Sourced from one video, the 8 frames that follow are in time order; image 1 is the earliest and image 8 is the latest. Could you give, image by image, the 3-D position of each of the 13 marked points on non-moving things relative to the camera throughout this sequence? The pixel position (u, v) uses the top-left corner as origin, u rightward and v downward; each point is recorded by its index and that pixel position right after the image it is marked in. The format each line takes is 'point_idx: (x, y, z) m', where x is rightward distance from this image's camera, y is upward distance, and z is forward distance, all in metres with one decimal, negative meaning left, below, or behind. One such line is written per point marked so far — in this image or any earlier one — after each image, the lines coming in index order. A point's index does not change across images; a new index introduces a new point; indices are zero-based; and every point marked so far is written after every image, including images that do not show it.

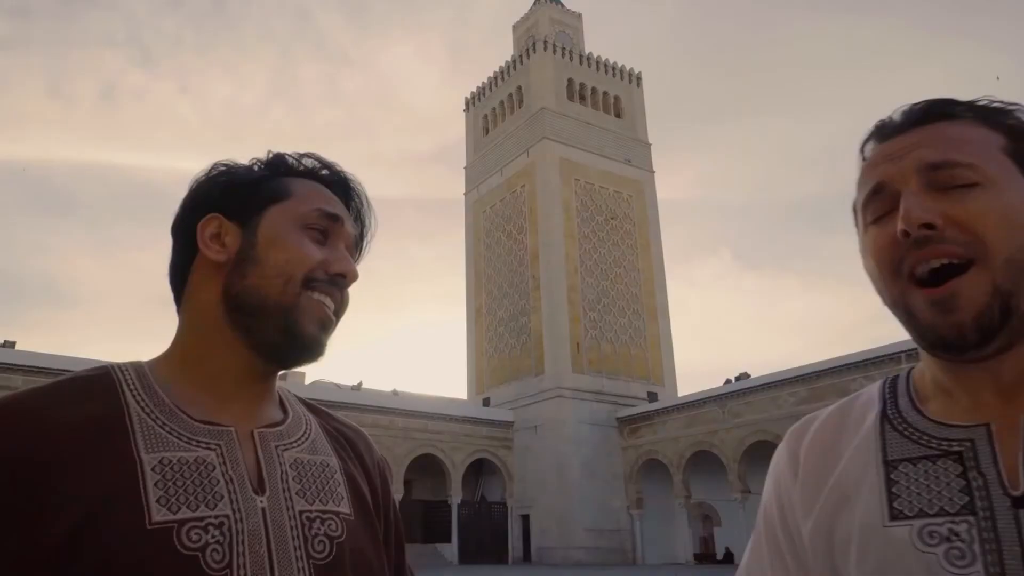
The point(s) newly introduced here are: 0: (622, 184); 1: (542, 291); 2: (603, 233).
0: (+1.9, +1.8, +14.1) m
1: (+0.5, -0.1, +12.1) m
2: (+1.5, +0.9, +13.4) m
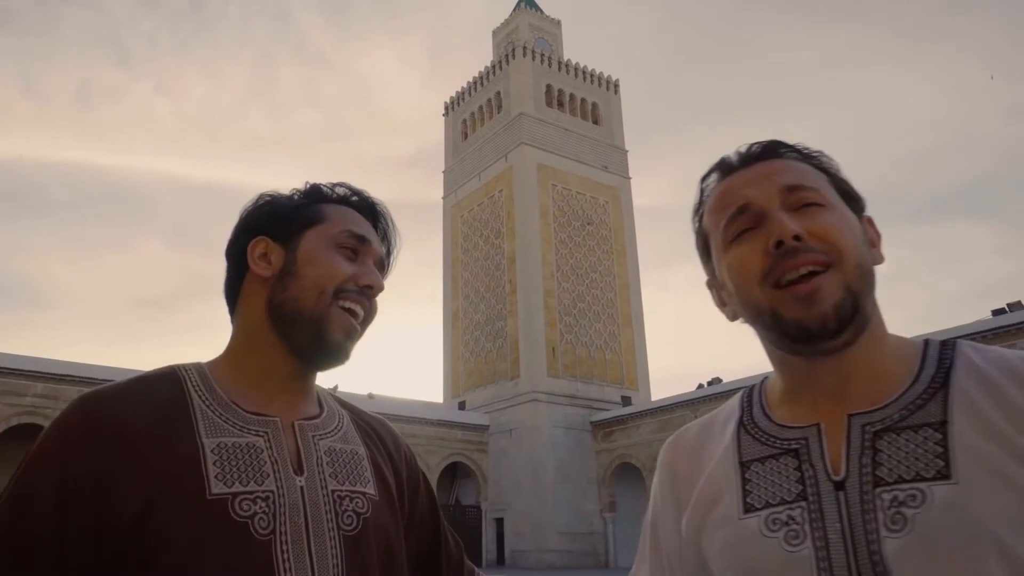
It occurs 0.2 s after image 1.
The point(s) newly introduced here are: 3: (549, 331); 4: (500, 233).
0: (+1.5, +1.7, +14.3) m
1: (+0.1, -0.1, +12.2) m
2: (+1.1, +0.8, +13.5) m
3: (+0.6, -0.6, +12.1) m
4: (-0.2, +0.9, +13.4) m
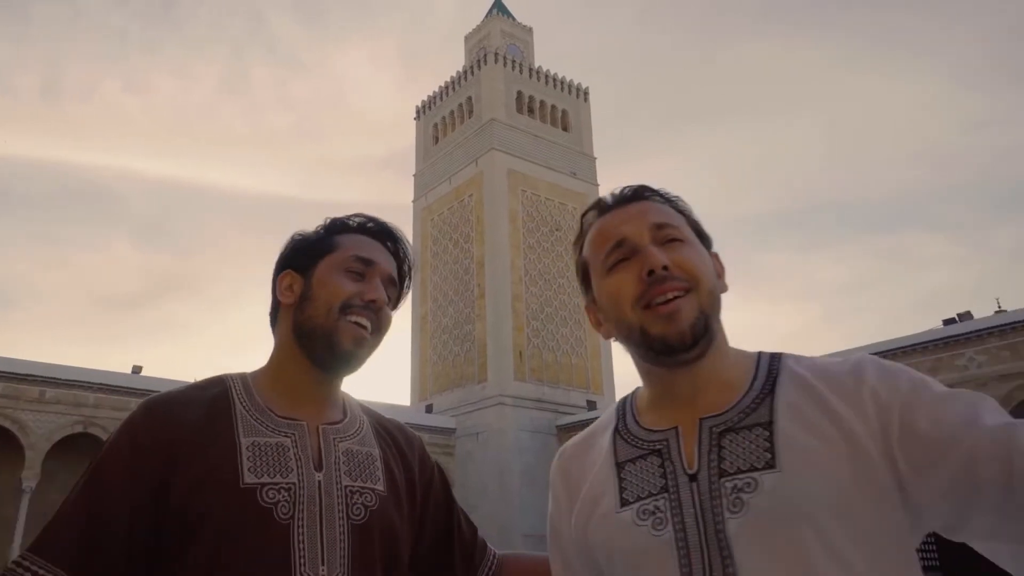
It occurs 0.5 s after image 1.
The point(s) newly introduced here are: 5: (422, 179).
0: (+1.0, +1.6, +14.4) m
1: (-0.4, -0.2, +12.3) m
2: (+0.6, +0.8, +13.6) m
3: (+0.1, -0.7, +12.2) m
4: (-0.7, +0.8, +13.5) m
5: (-1.7, +2.1, +16.1) m
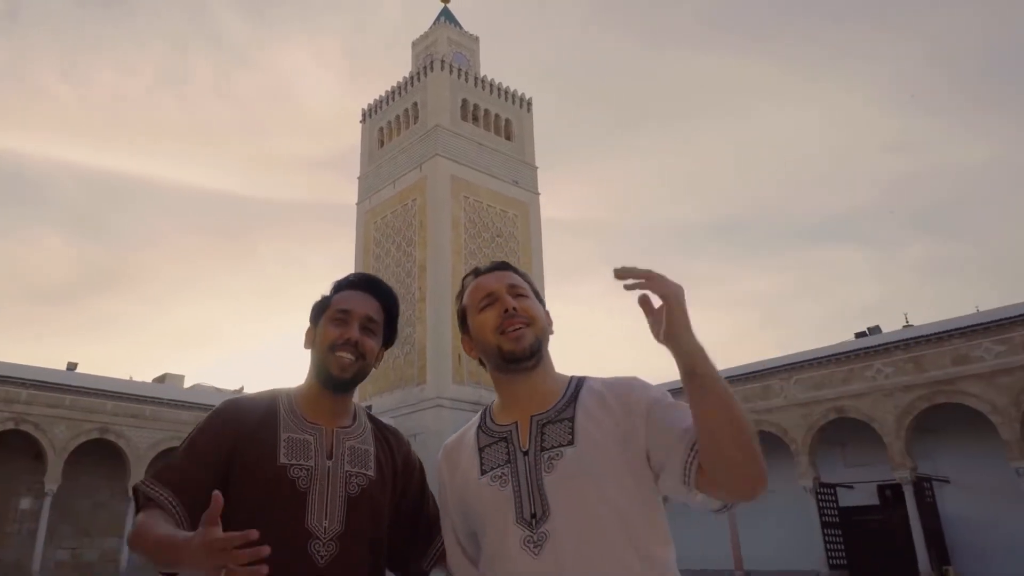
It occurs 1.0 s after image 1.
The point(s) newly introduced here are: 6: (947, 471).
0: (-0.1, +1.5, +14.8) m
1: (-1.3, -0.2, +12.5) m
2: (-0.4, +0.7, +14.0) m
3: (-0.8, -0.8, +12.4) m
4: (-1.7, +0.8, +13.7) m
5: (-2.8, +2.1, +16.2) m
6: (+4.3, -1.8, +8.1) m
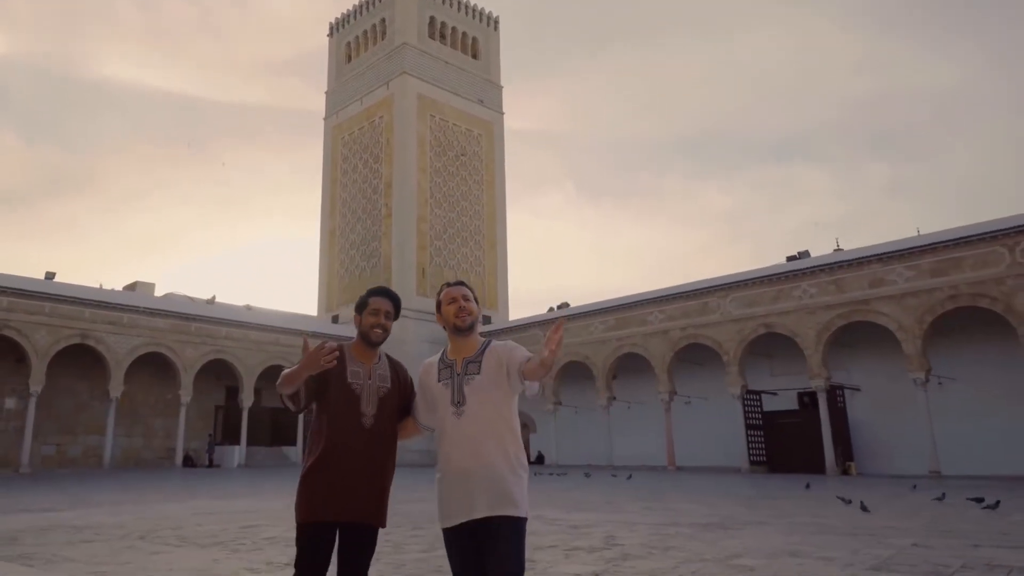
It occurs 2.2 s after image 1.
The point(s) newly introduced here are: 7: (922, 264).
0: (-0.7, +3.0, +15.2) m
1: (-1.9, +1.1, +13.1) m
2: (-1.0, +2.1, +14.4) m
3: (-1.5, +0.5, +13.1) m
4: (-2.3, +2.2, +14.1) m
5: (-3.6, +3.8, +16.4) m
6: (+3.9, -1.0, +9.1) m
7: (+4.1, +0.2, +8.0) m
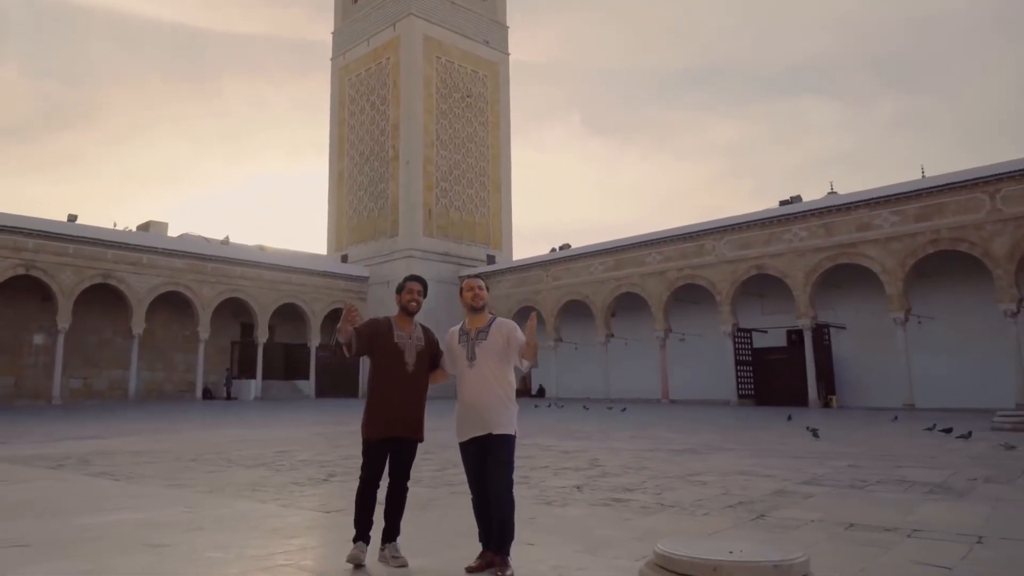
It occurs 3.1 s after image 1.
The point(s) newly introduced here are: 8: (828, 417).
0: (-0.7, +4.2, +15.3) m
1: (-1.8, +2.1, +13.4) m
2: (-1.0, +3.2, +14.7) m
3: (-1.4, +1.5, +13.4) m
4: (-2.2, +3.3, +14.3) m
5: (-3.5, +5.0, +16.6) m
6: (+3.9, -0.4, +9.5) m
7: (+4.1, +0.8, +8.4) m
8: (+3.1, -1.3, +8.0) m
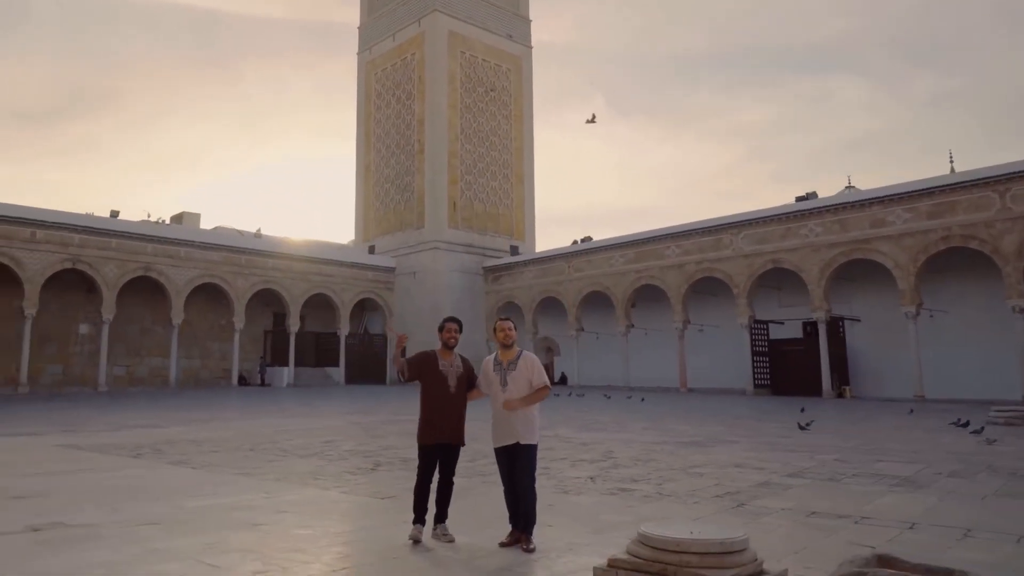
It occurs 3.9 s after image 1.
0: (-0.2, +4.4, +15.6) m
1: (-1.4, +2.2, +13.8) m
2: (-0.6, +3.4, +15.0) m
3: (-1.0, +1.7, +13.8) m
4: (-1.8, +3.5, +14.7) m
5: (-3.0, +5.3, +16.9) m
6: (+4.2, -0.3, +9.8) m
7: (+4.3, +0.9, +8.7) m
8: (+3.3, -1.2, +8.3) m
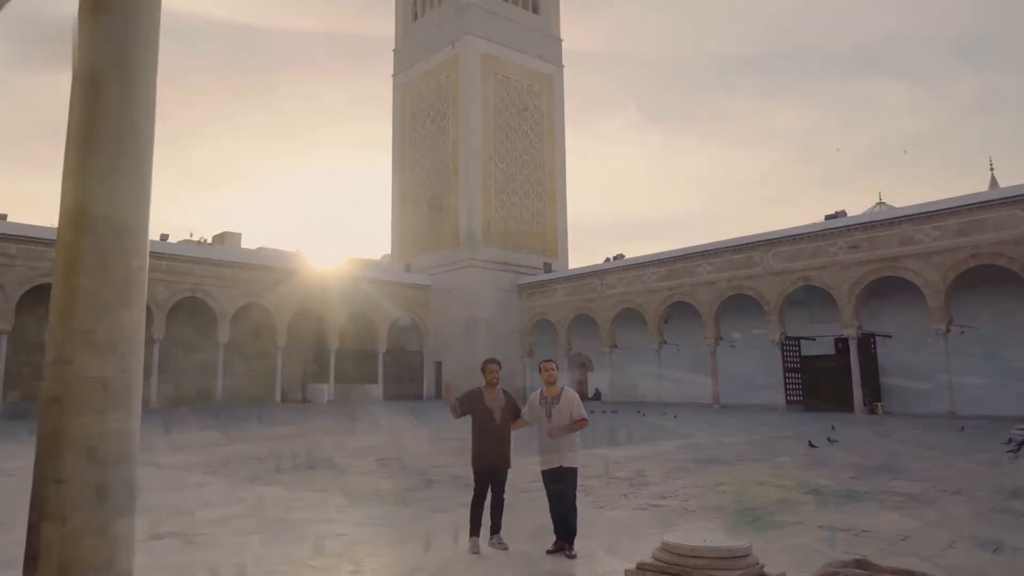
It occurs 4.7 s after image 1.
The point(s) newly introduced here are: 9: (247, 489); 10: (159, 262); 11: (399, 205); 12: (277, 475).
0: (+0.4, +4.0, +16.0) m
1: (-0.9, +1.9, +14.2) m
2: (0.0, +3.1, +15.4) m
3: (-0.4, +1.4, +14.2) m
4: (-1.2, +3.1, +15.1) m
5: (-2.3, +4.9, +17.4) m
6: (+4.6, -0.5, +9.9) m
7: (+4.7, +0.7, +8.8) m
8: (+3.7, -1.4, +8.5) m
9: (-1.1, -0.8, +3.4) m
10: (-5.0, +0.4, +11.7) m
11: (-2.3, +1.7, +16.5) m
12: (-1.2, -0.9, +4.0) m
